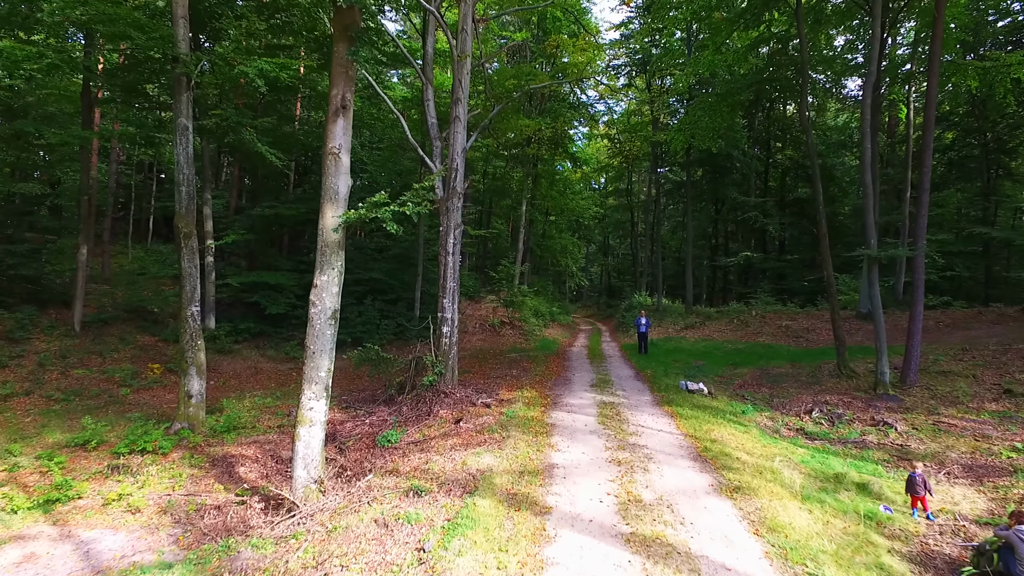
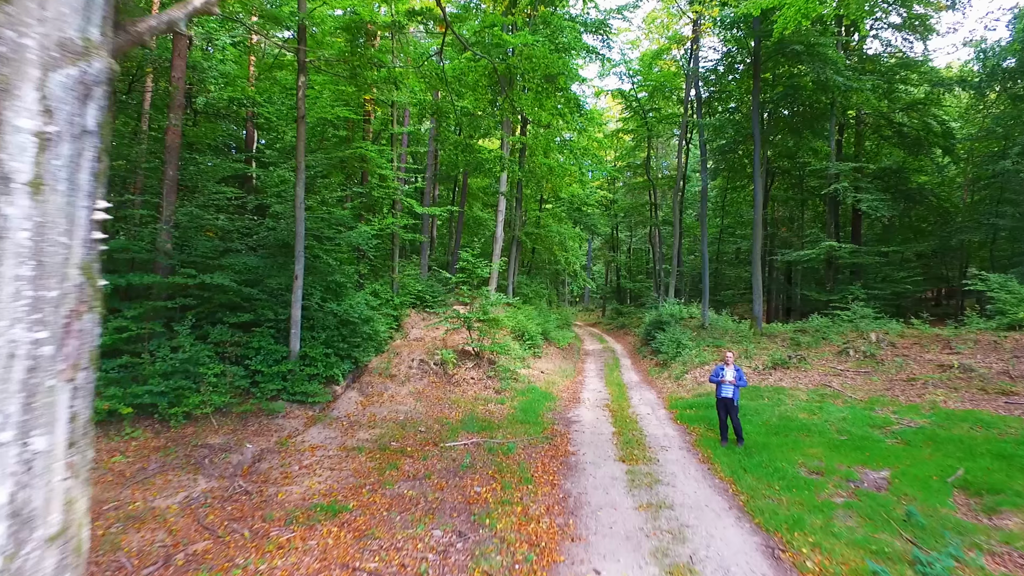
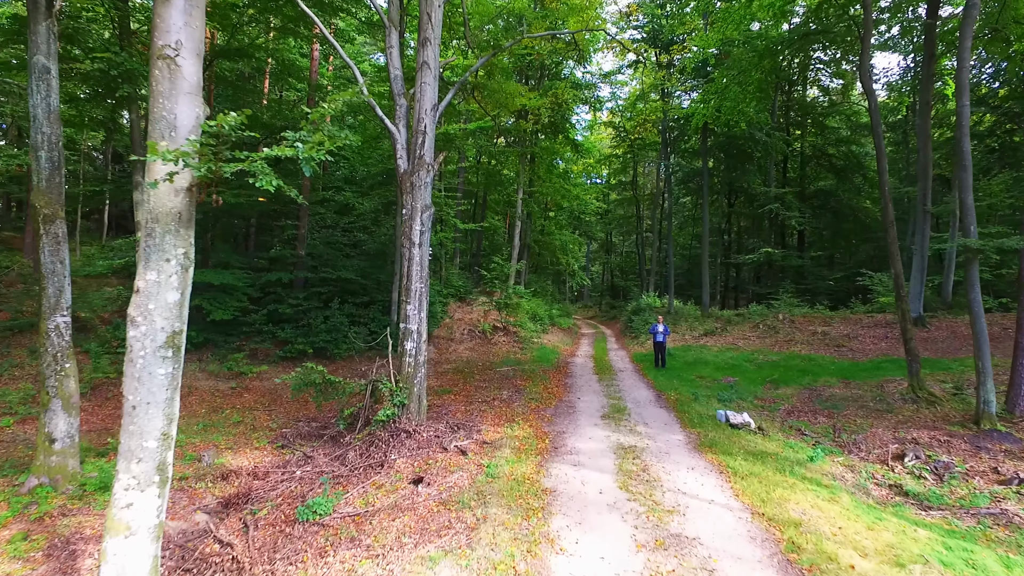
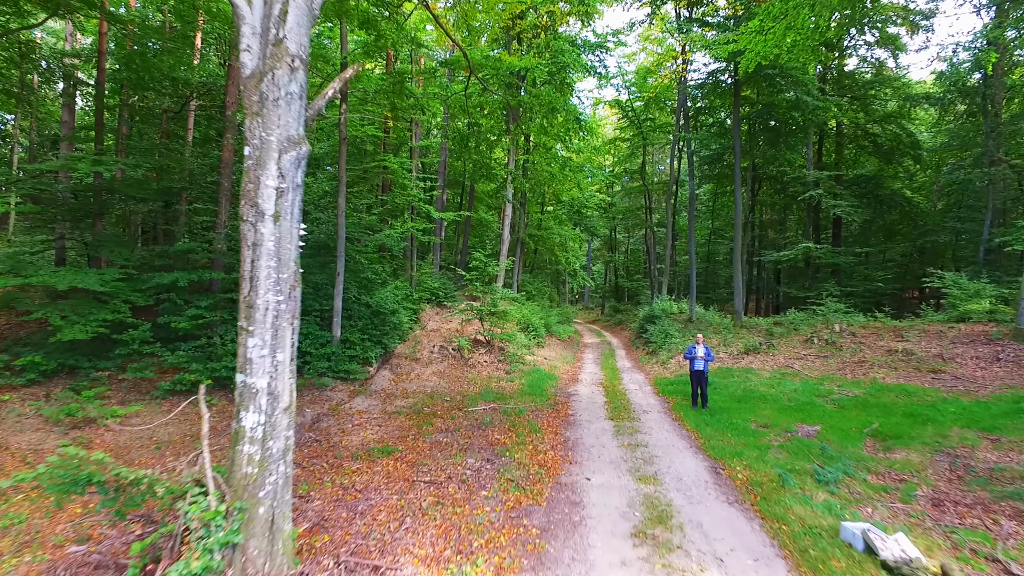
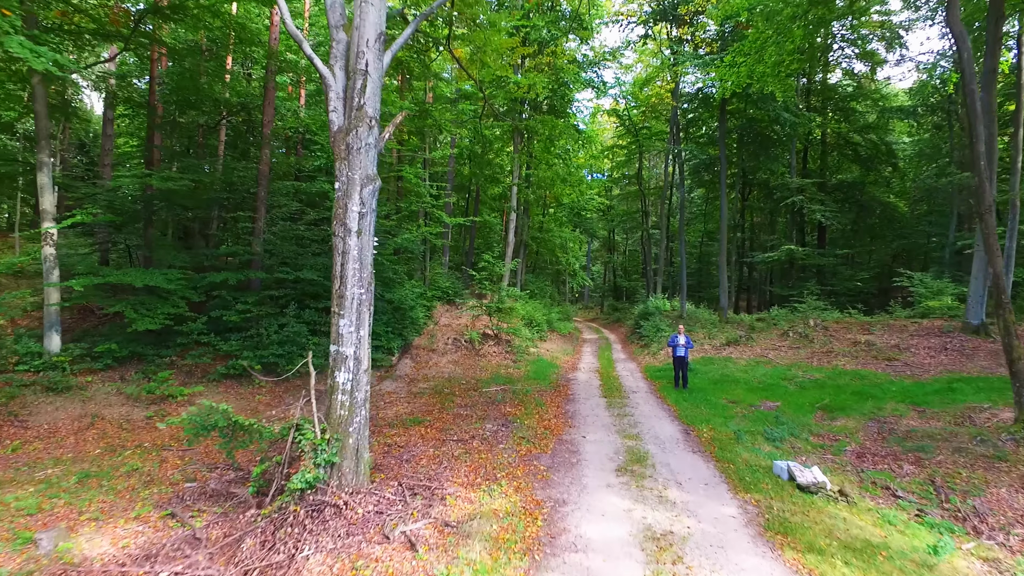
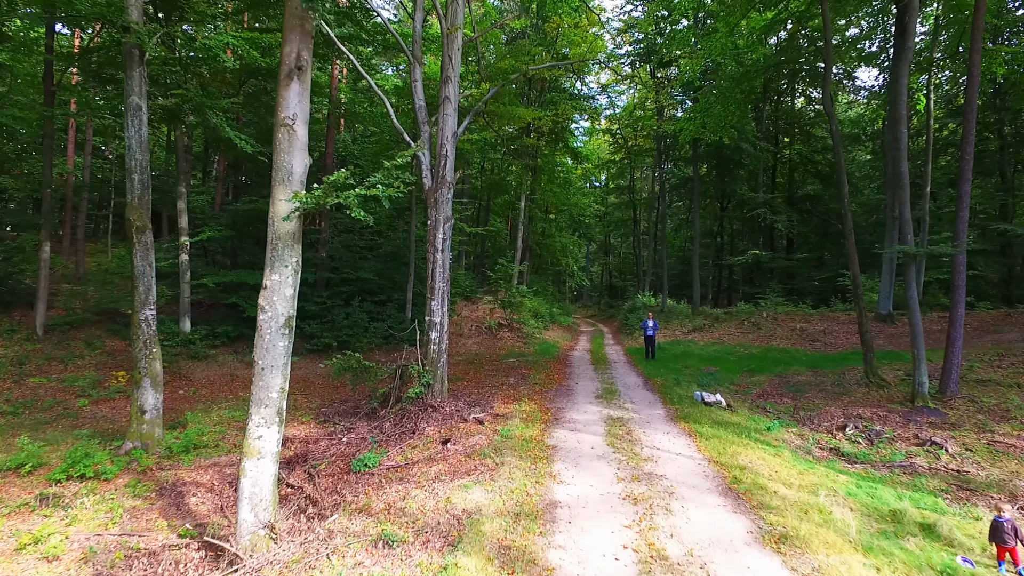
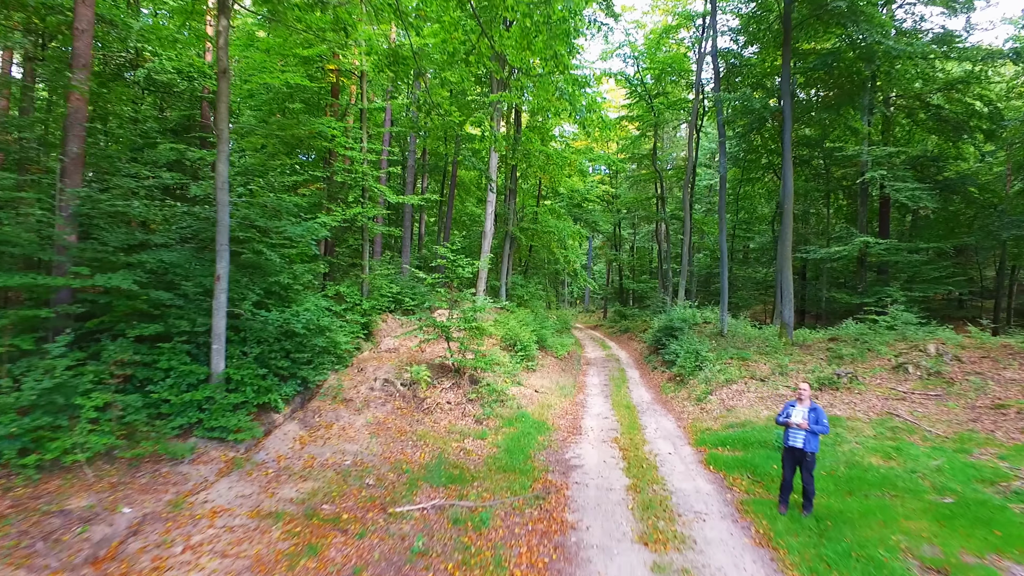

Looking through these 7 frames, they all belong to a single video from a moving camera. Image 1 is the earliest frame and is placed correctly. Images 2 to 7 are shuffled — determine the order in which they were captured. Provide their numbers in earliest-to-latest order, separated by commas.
6, 3, 5, 4, 2, 7
